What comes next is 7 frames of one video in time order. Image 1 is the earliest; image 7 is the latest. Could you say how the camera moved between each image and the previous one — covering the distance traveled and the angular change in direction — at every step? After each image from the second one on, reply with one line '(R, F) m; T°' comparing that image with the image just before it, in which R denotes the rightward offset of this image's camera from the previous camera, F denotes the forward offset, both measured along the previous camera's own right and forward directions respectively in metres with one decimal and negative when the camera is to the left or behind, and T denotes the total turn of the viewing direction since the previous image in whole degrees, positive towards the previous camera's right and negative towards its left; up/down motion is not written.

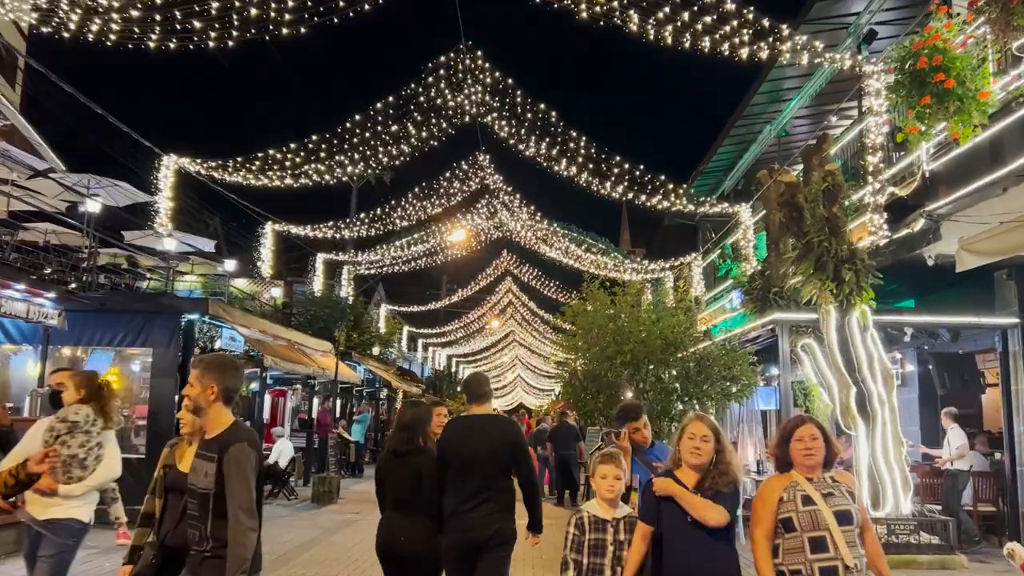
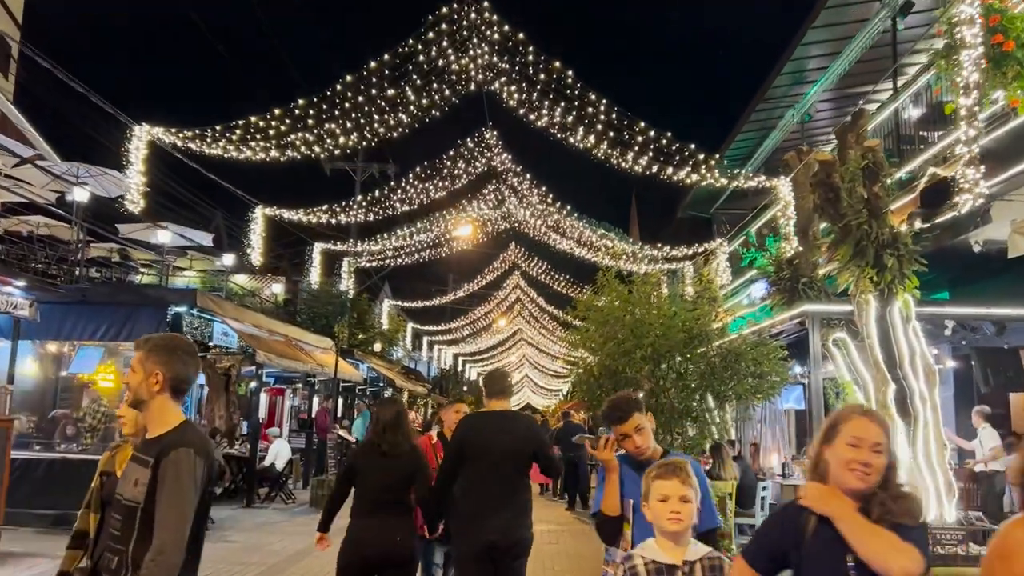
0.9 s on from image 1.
(0.0, +0.9) m; 0°
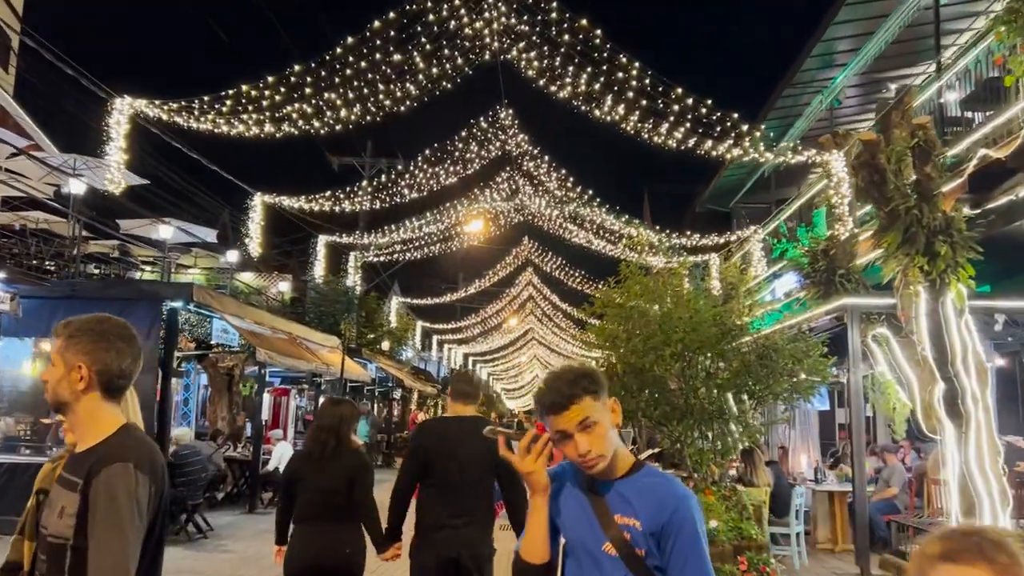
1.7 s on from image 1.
(-0.1, +0.7) m; -1°
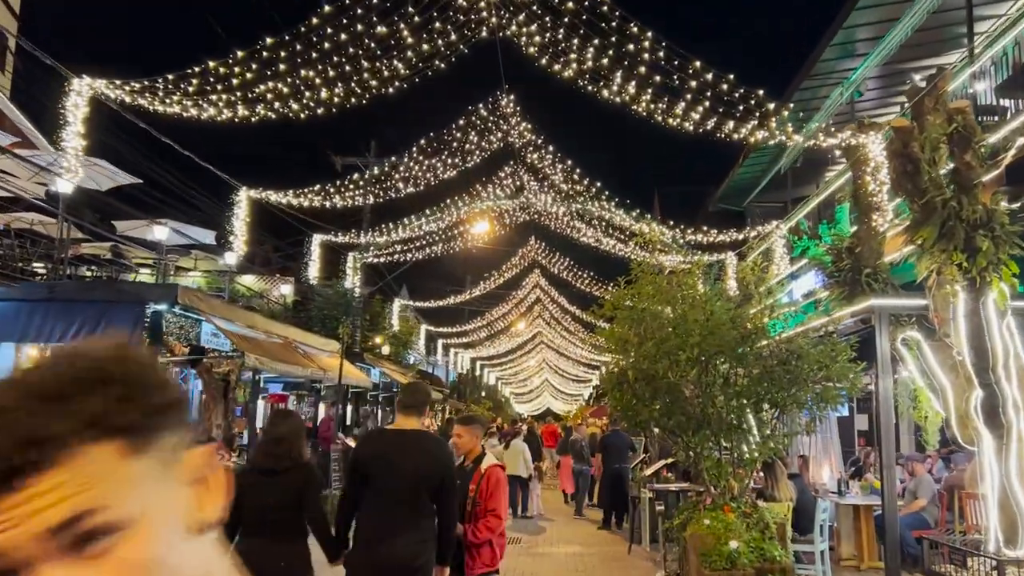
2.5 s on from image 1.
(+0.1, +0.7) m; -1°
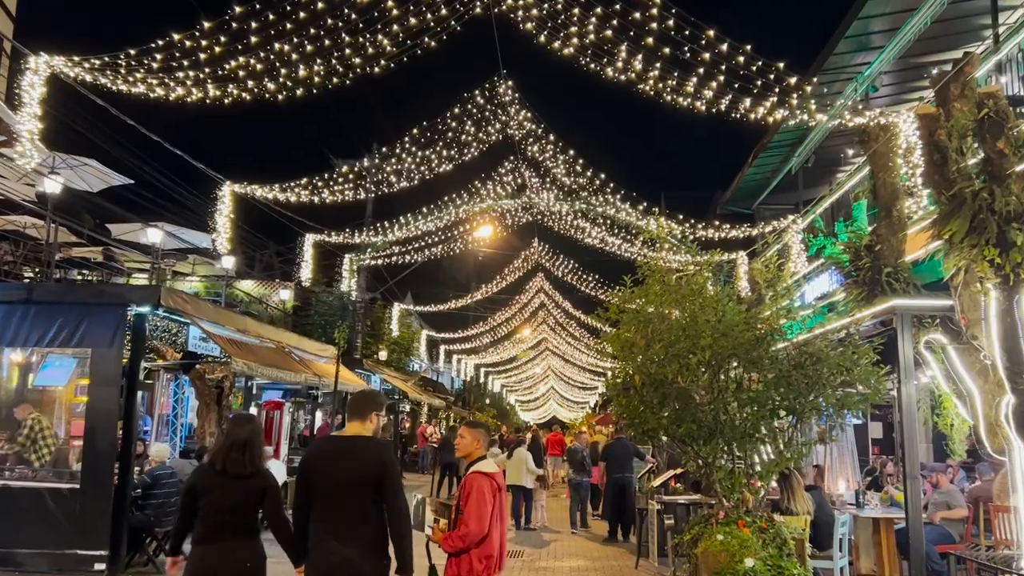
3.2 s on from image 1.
(+0.1, +0.5) m; 0°
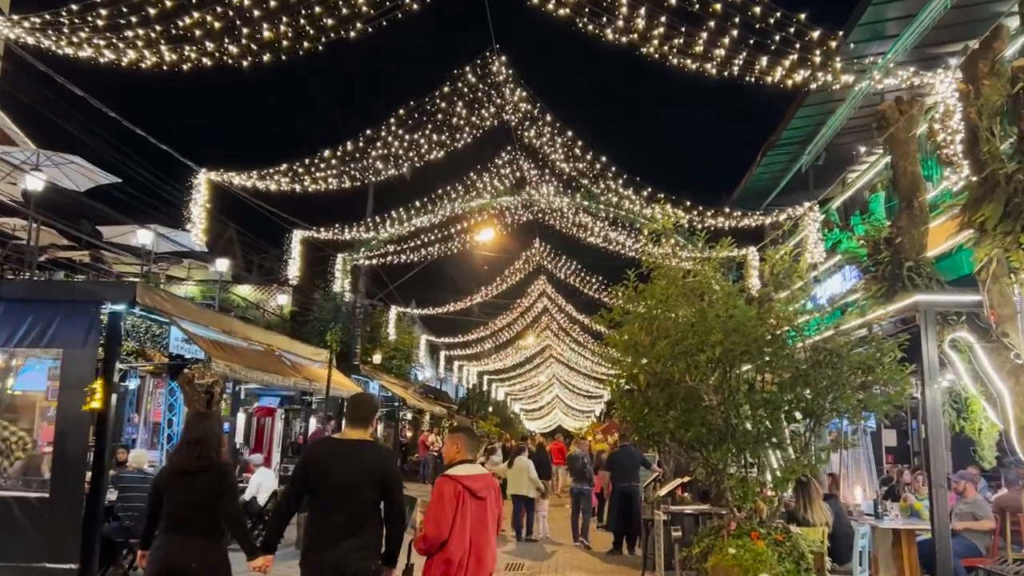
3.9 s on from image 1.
(+0.1, +0.6) m; 0°
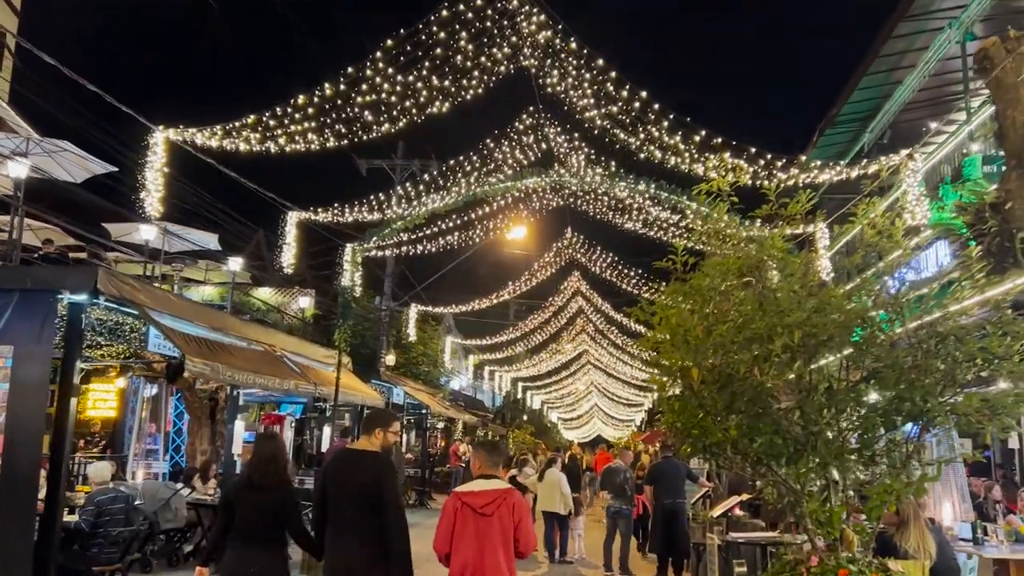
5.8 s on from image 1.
(+0.1, +1.5) m; -3°
